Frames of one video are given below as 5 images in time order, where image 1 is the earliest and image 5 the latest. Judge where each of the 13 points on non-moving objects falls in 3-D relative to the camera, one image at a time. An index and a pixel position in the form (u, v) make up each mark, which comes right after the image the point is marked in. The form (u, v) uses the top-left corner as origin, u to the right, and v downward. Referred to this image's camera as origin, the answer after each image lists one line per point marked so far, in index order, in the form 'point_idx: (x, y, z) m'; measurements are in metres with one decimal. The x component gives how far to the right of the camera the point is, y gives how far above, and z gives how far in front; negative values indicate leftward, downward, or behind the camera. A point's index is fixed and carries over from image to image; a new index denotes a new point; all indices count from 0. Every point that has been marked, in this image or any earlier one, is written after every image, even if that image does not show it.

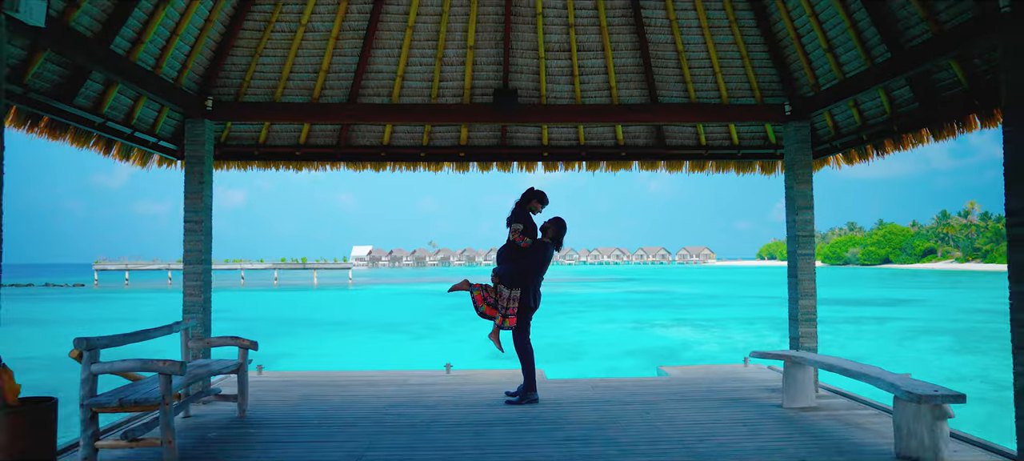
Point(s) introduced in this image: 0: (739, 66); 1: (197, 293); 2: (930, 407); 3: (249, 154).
0: (+2.0, +1.5, +5.4) m
1: (-2.6, -0.5, +5.1) m
2: (+2.3, -1.0, +3.4) m
3: (-2.4, +0.7, +5.7) m
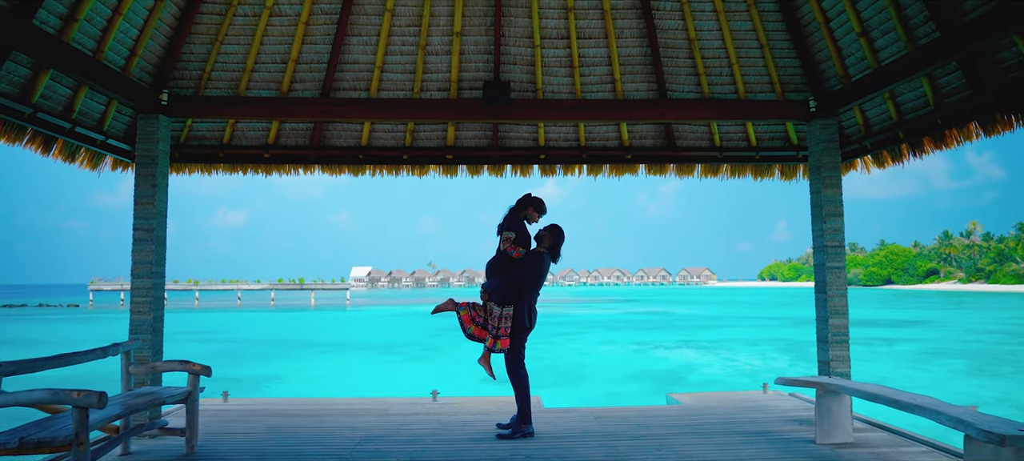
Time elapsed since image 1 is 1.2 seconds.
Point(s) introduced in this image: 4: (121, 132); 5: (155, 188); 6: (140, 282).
0: (+2.0, +1.4, +4.9) m
1: (-2.7, -0.6, +4.5) m
2: (+2.3, -1.0, +2.8) m
3: (-2.5, +0.6, +5.1) m
4: (-3.0, +0.8, +4.7) m
5: (-2.6, +0.3, +4.5) m
6: (-2.7, -0.4, +4.5) m
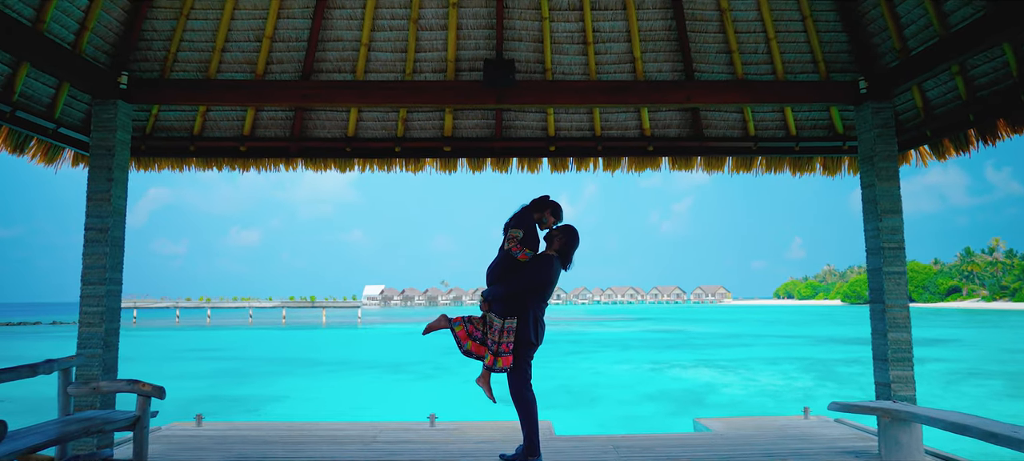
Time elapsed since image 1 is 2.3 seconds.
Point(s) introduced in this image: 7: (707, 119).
0: (+2.0, +1.4, +4.3) m
1: (-2.6, -0.6, +3.9) m
2: (+2.3, -0.9, +2.1) m
3: (-2.5, +0.6, +4.6) m
4: (-3.0, +0.8, +4.2) m
5: (-2.6, +0.3, +4.0) m
6: (-2.7, -0.4, +3.9) m
7: (+1.5, +0.8, +4.6) m
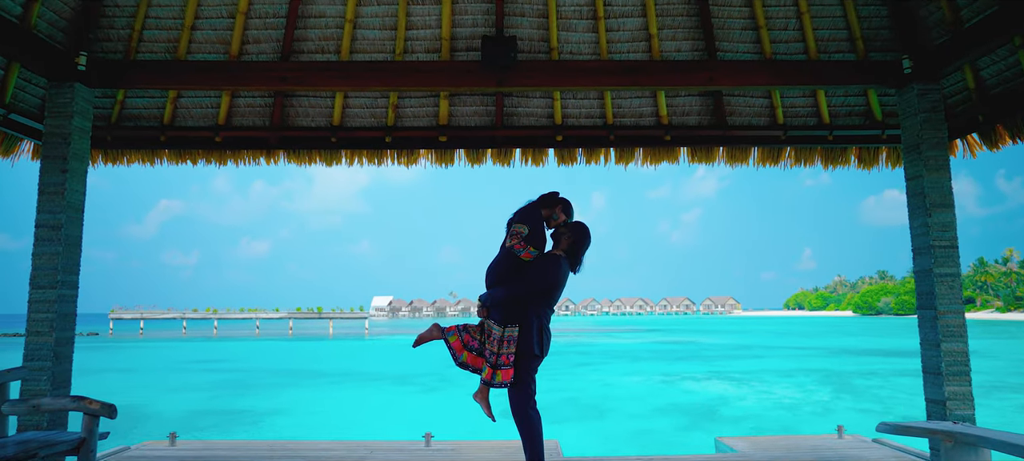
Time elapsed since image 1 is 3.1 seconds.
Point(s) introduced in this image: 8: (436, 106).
0: (+2.0, +1.4, +3.8) m
1: (-2.6, -0.6, +3.5) m
2: (+2.3, -0.9, +1.6) m
3: (-2.4, +0.6, +4.2) m
4: (-3.0, +0.8, +3.8) m
5: (-2.6, +0.3, +3.6) m
6: (-2.7, -0.4, +3.5) m
7: (+1.5, +0.9, +4.2) m
8: (-0.5, +0.8, +4.1) m
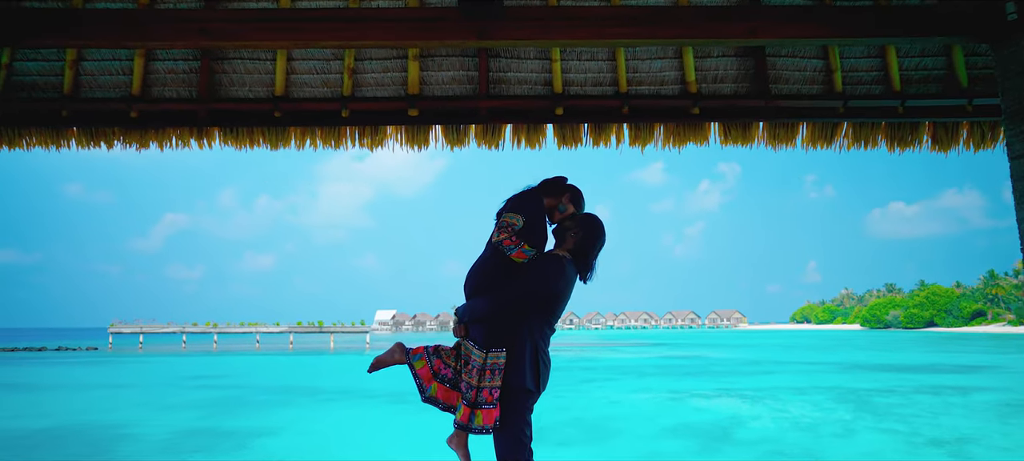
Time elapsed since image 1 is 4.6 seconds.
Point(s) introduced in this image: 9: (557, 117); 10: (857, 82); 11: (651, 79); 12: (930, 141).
0: (+1.9, +1.4, +3.0) m
1: (-2.7, -0.5, +2.6) m
2: (+2.2, -0.8, +0.7) m
3: (-2.5, +0.6, +3.3) m
4: (-3.1, +0.8, +3.0) m
5: (-2.7, +0.4, +2.7) m
6: (-2.8, -0.3, +2.6) m
7: (+1.4, +0.9, +3.3) m
8: (-0.6, +0.9, +3.3) m
9: (+0.2, +0.6, +3.3) m
10: (+1.9, +0.8, +3.4) m
11: (+0.8, +0.8, +3.3) m
12: (+2.4, +0.5, +3.4) m
